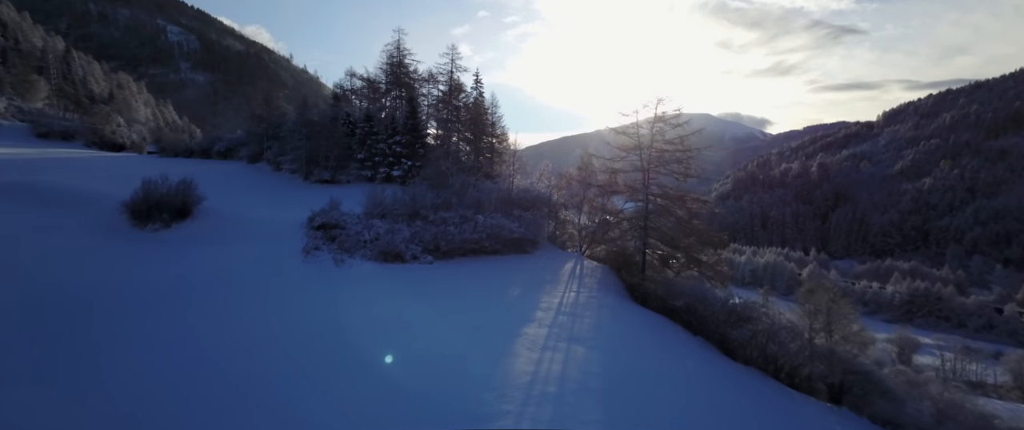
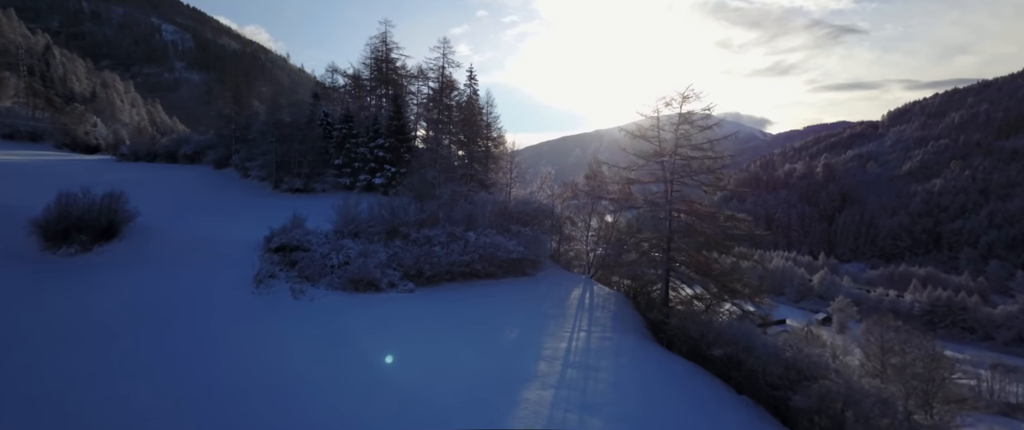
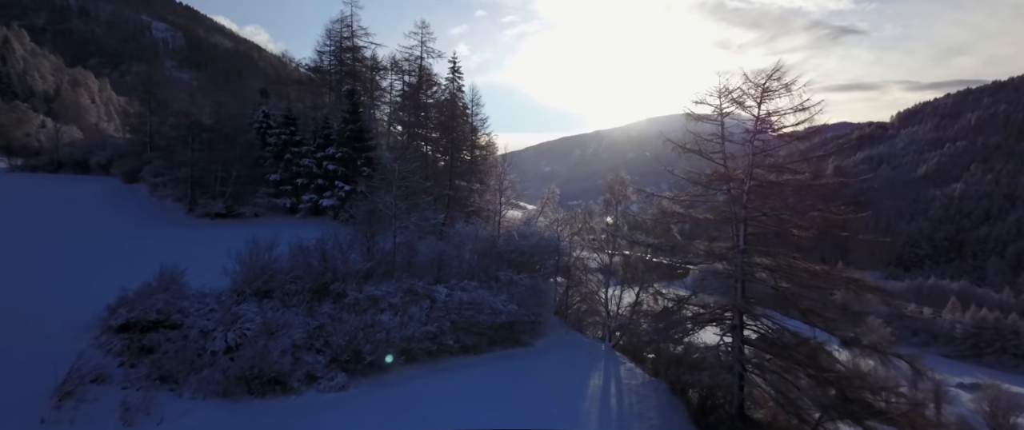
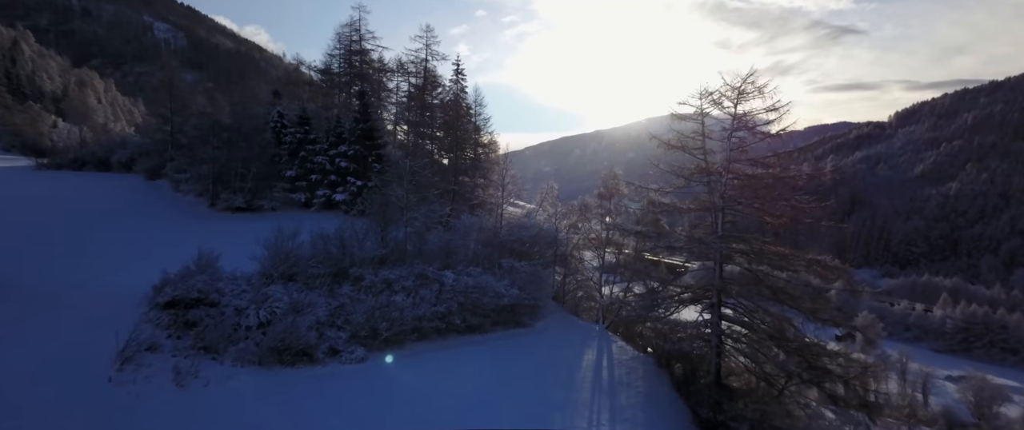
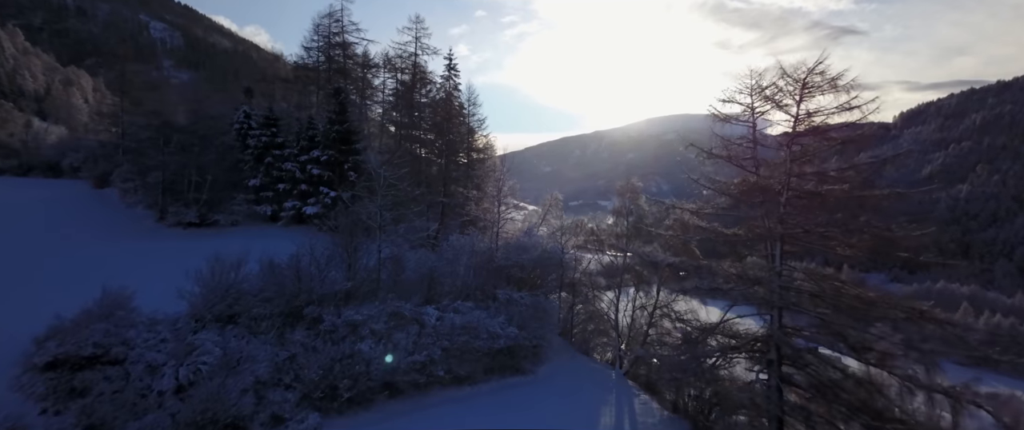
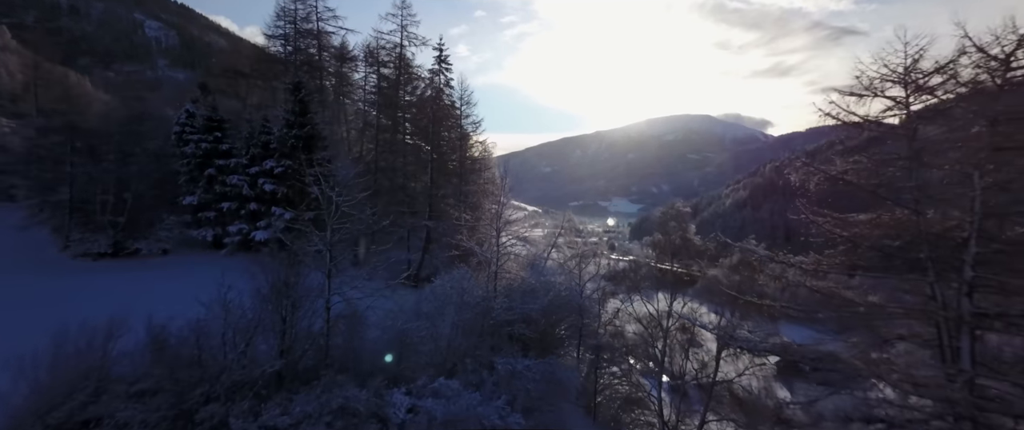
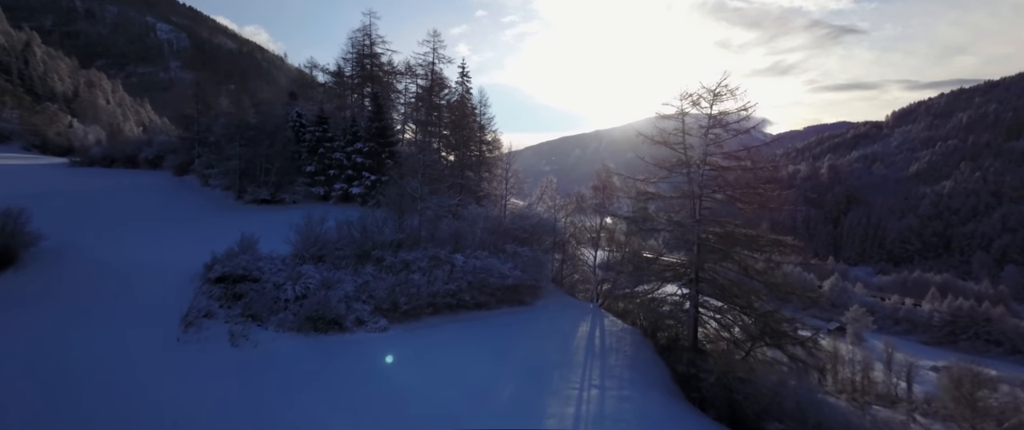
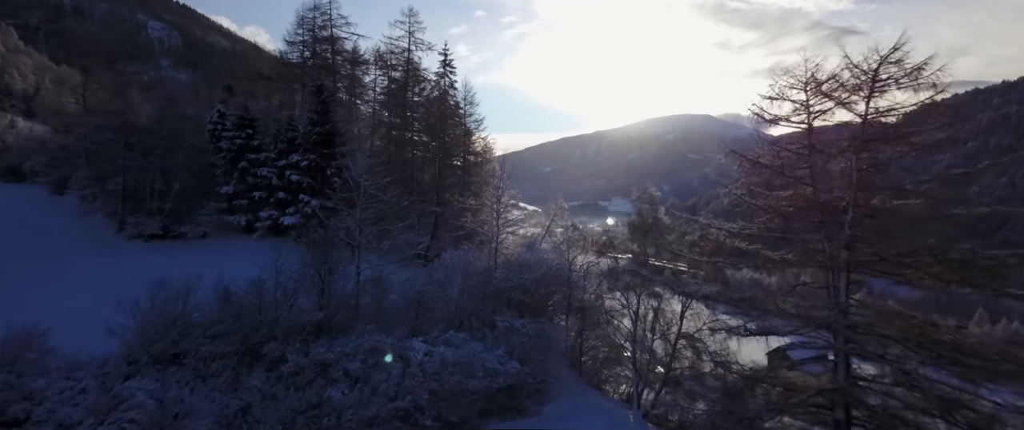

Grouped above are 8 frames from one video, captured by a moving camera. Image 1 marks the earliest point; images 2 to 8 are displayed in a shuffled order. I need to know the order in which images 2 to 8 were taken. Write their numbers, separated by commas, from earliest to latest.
2, 7, 4, 3, 5, 8, 6
